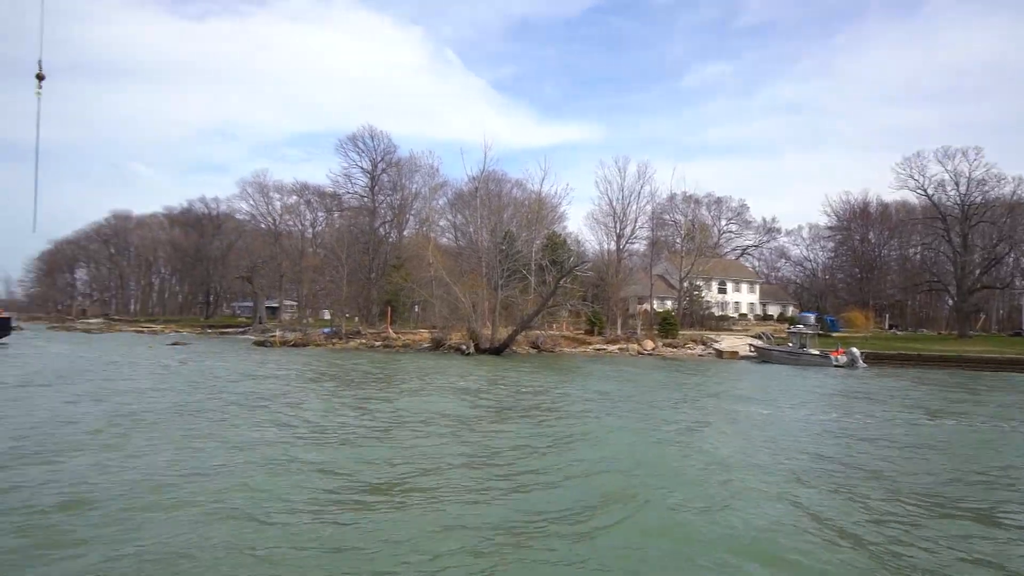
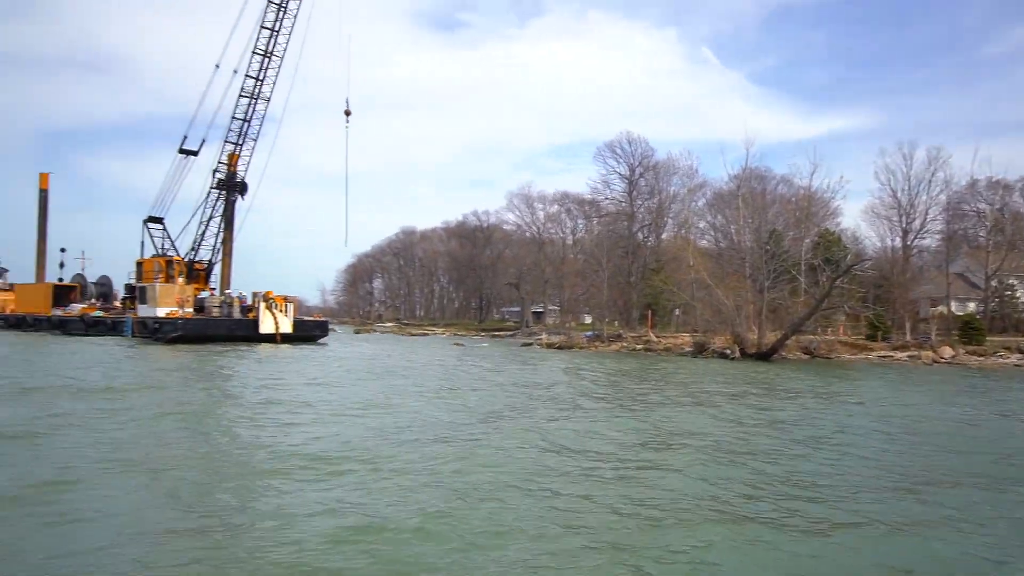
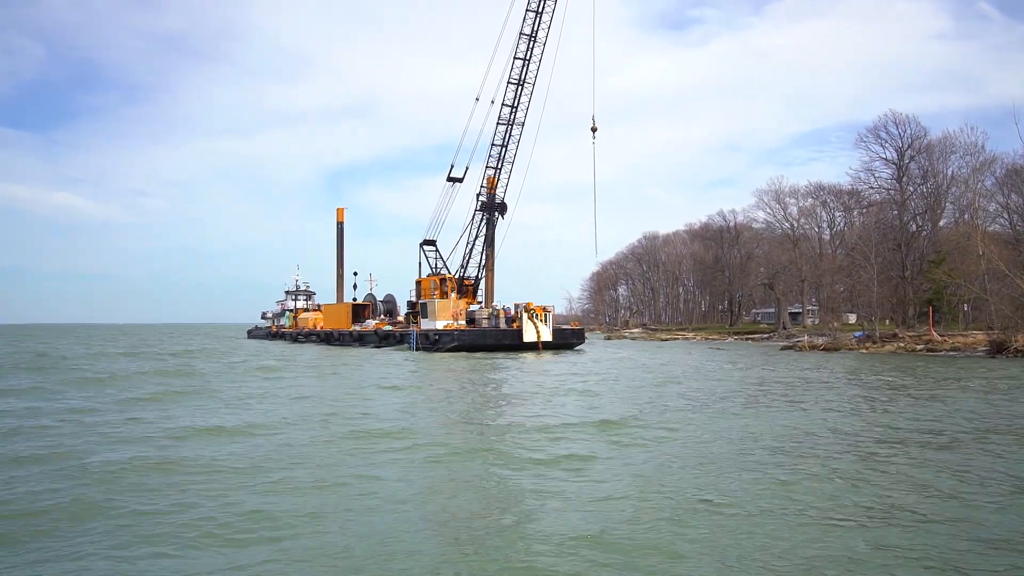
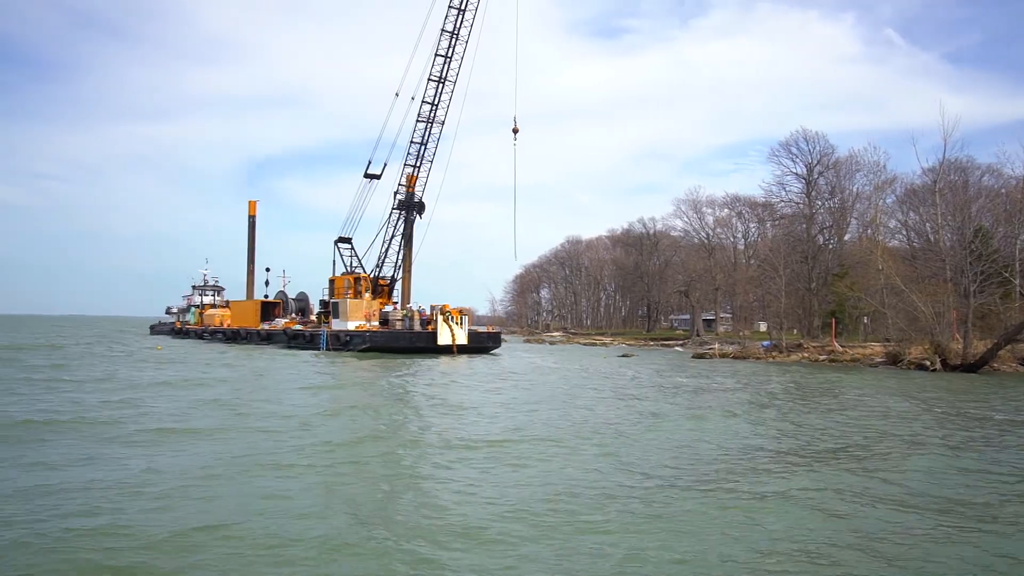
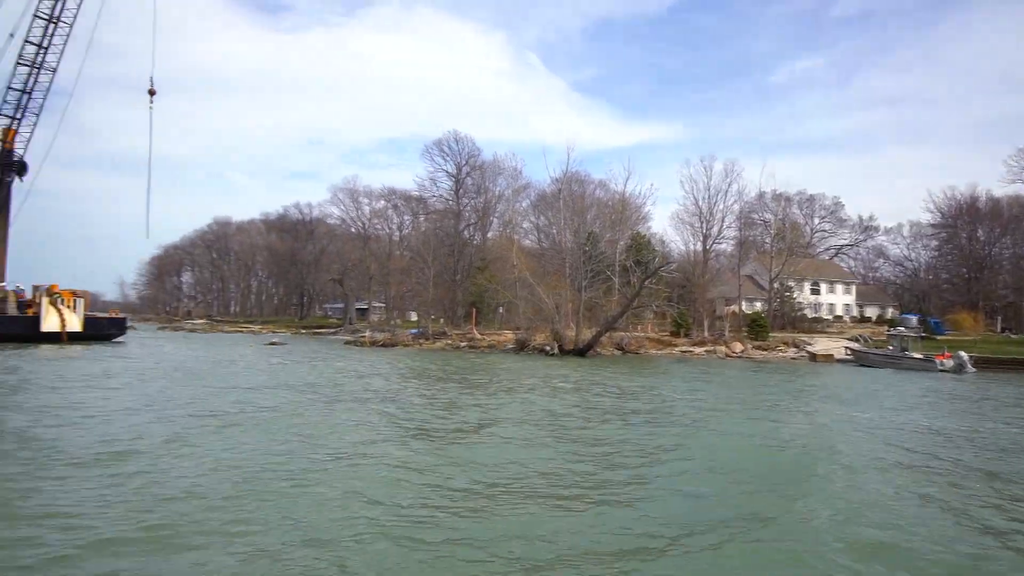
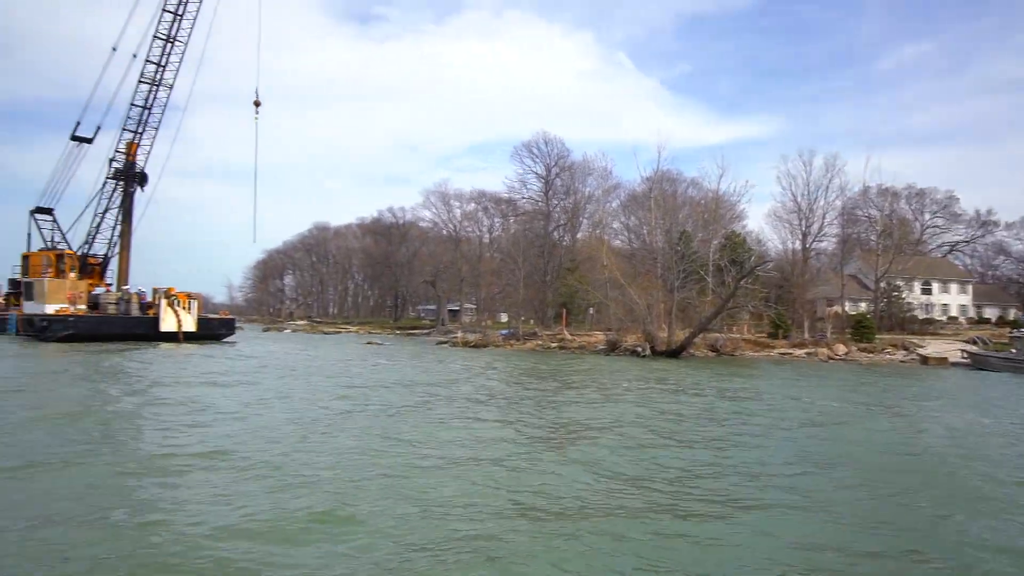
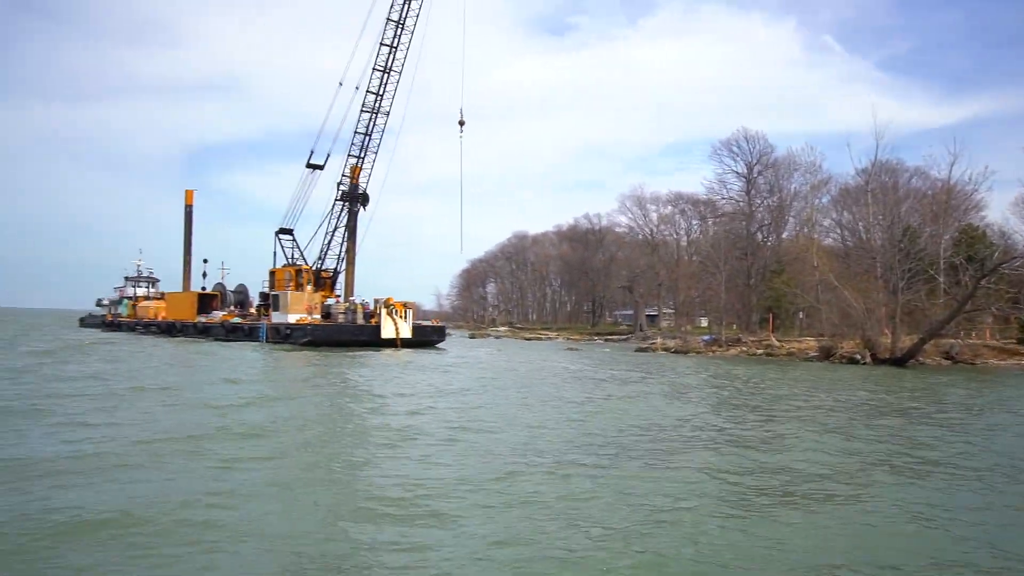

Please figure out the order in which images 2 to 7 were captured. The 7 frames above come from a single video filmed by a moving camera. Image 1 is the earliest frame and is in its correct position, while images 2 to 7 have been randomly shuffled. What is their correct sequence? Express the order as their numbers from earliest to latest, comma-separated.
5, 6, 2, 7, 4, 3
